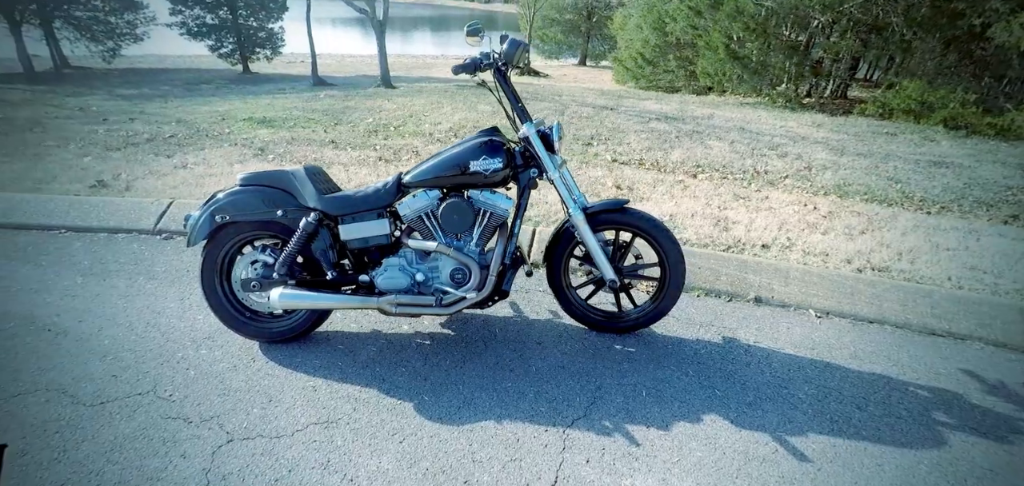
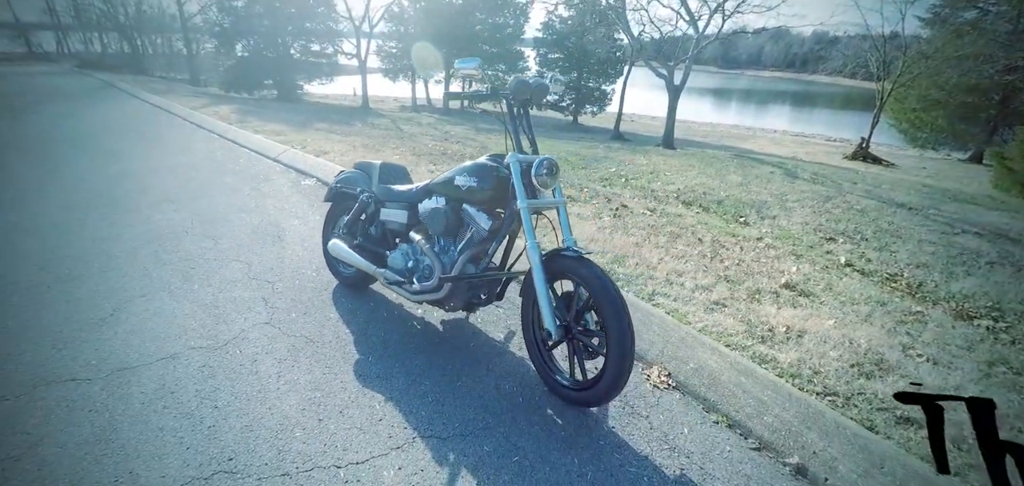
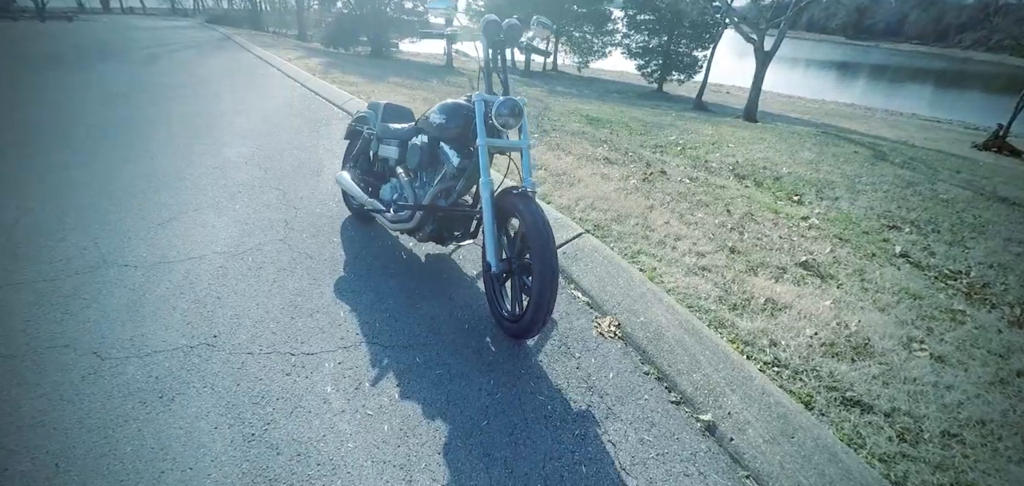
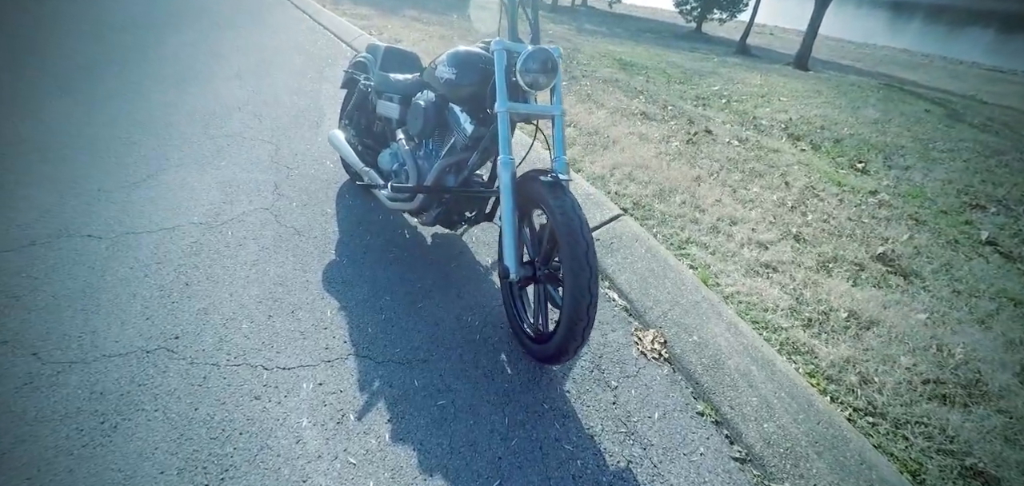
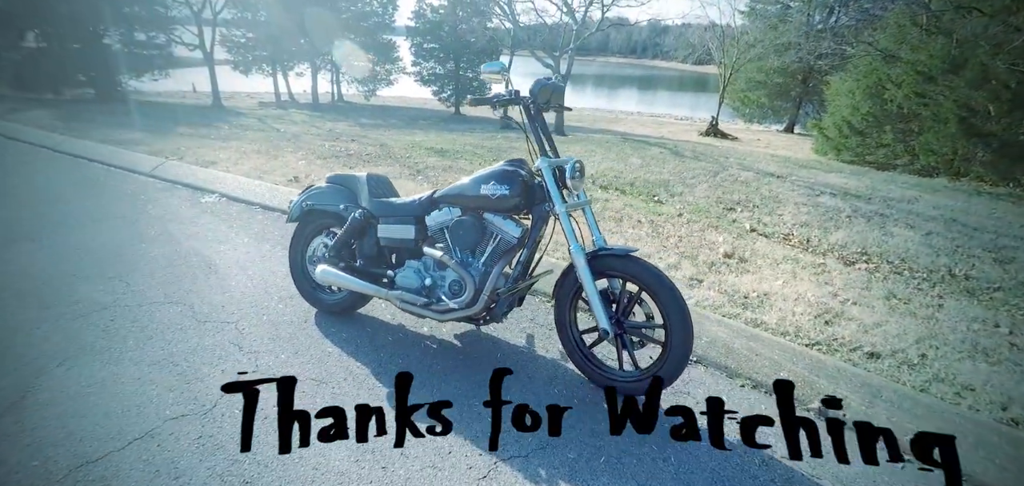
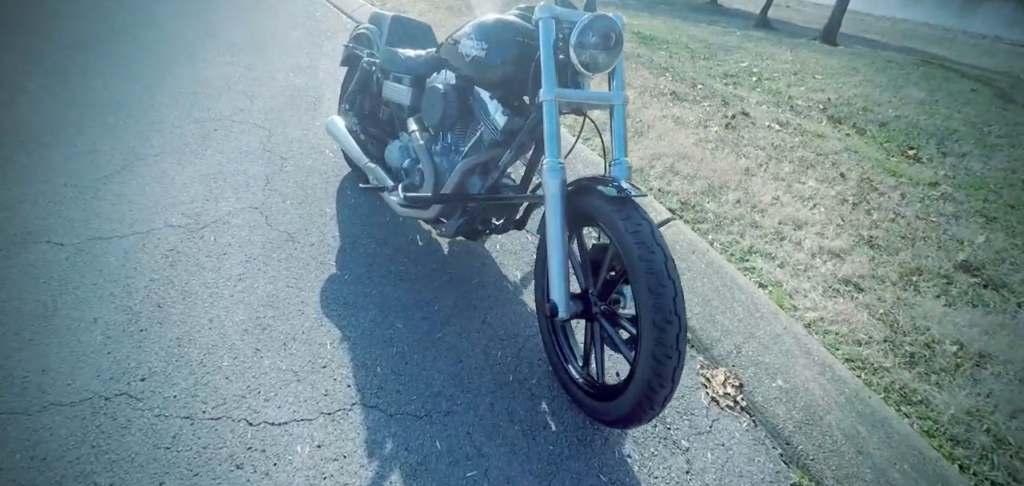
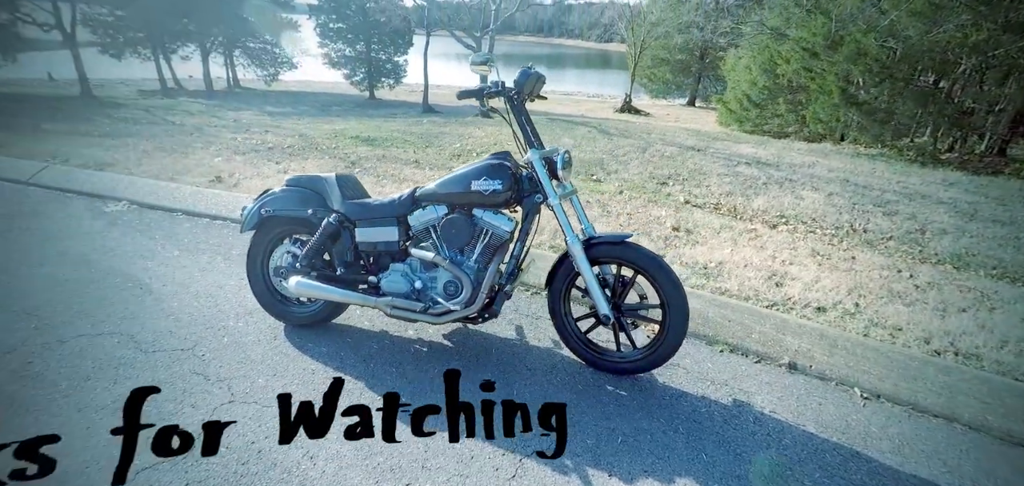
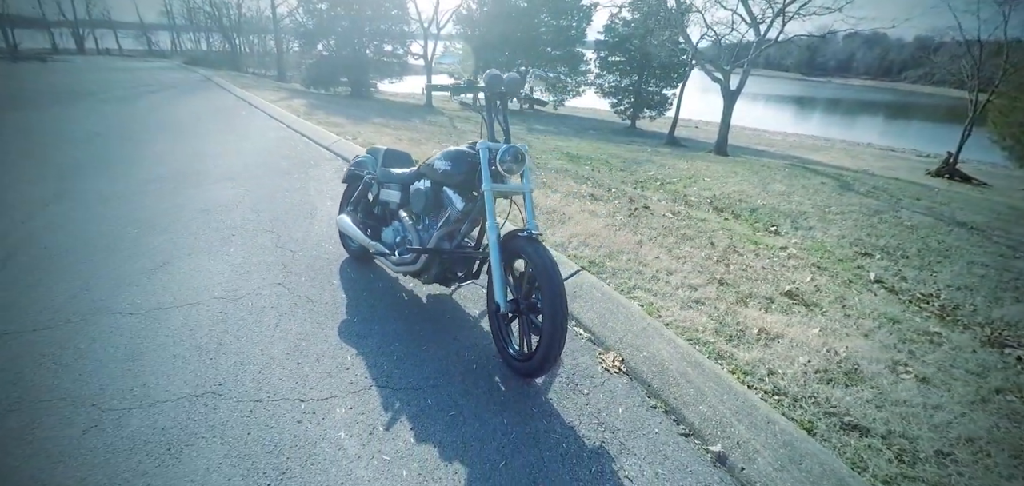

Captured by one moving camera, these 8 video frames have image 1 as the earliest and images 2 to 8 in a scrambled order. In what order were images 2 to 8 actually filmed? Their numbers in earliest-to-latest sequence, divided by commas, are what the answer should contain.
7, 5, 2, 8, 3, 4, 6
